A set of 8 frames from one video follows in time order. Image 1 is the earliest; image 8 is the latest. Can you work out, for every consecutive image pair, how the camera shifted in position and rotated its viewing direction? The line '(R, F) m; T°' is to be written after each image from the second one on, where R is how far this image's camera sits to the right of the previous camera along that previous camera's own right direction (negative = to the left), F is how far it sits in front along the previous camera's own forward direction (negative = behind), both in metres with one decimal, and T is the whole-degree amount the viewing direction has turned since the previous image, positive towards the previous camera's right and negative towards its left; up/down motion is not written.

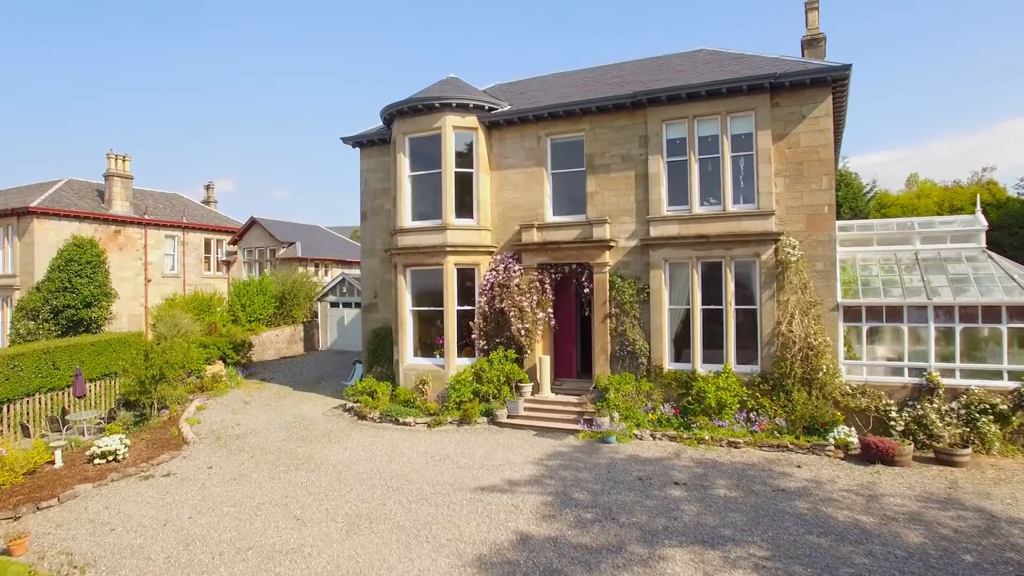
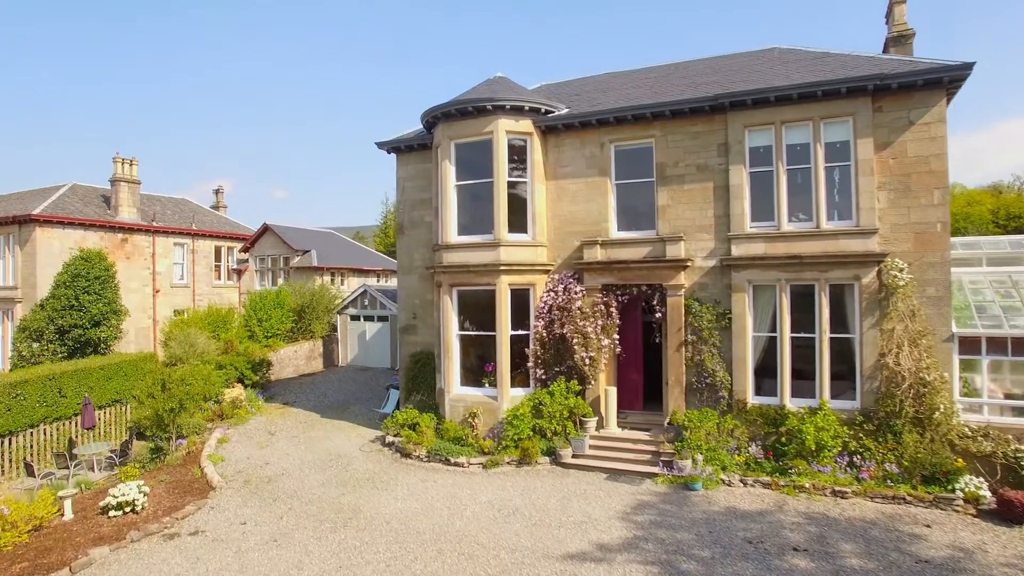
(-1.2, +1.4) m; 0°
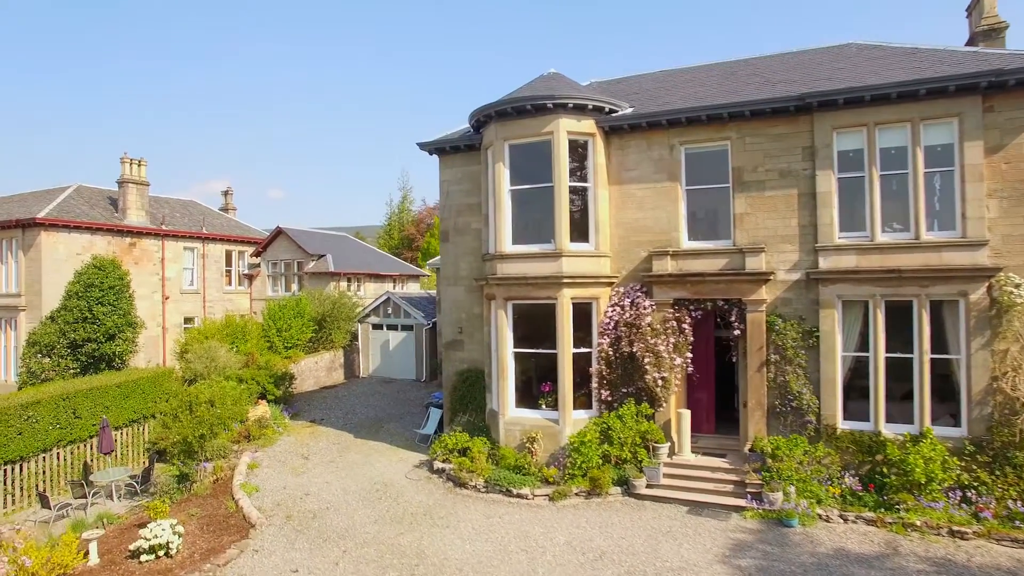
(-1.3, +1.1) m; +1°
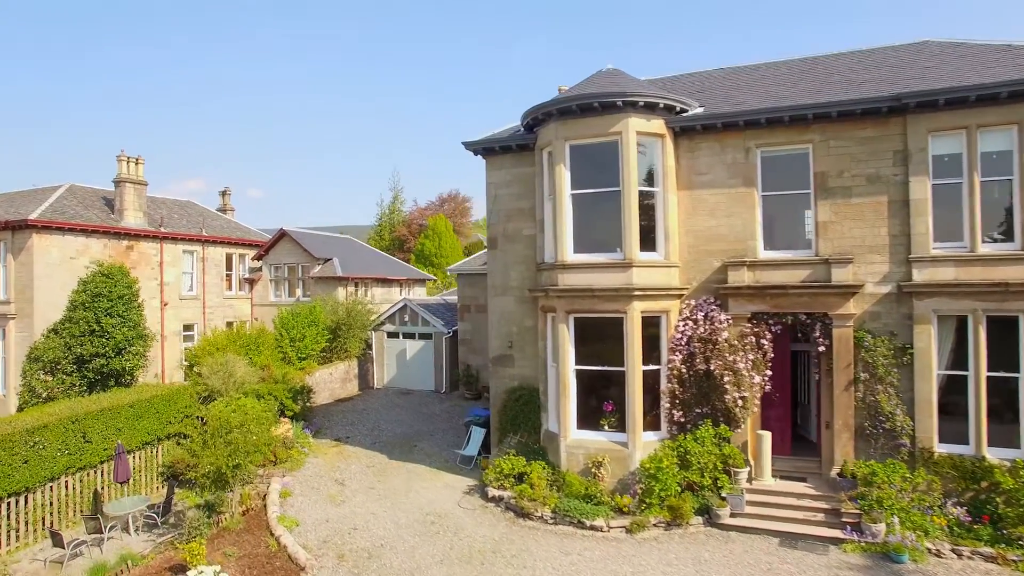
(-1.5, +1.0) m; +2°
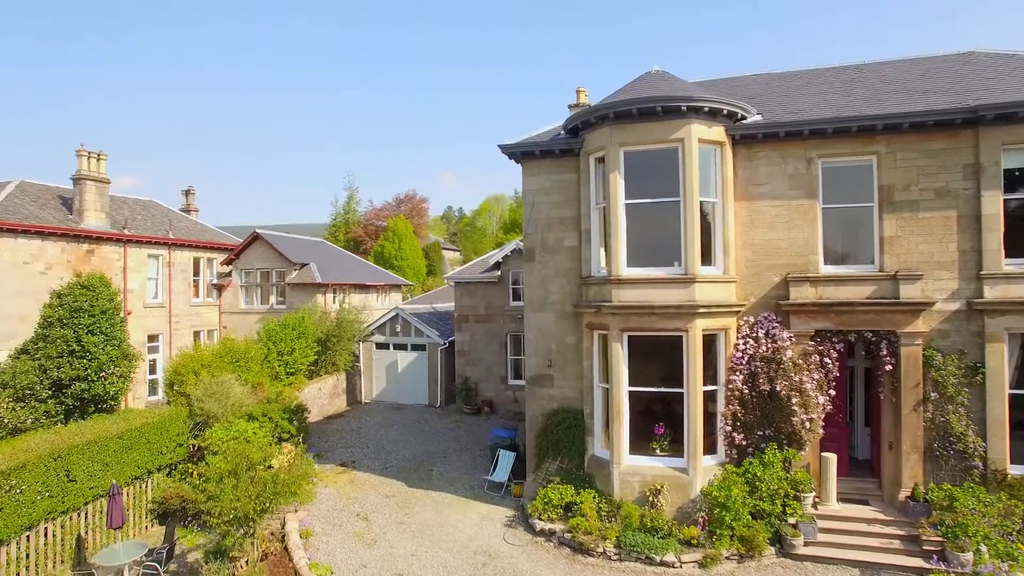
(-1.8, +1.0) m; +5°
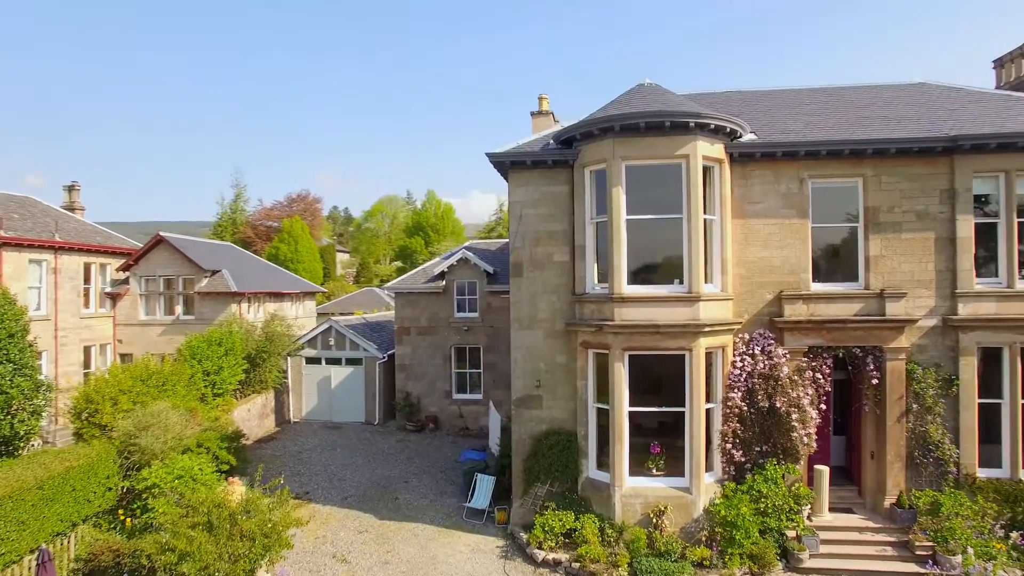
(-1.9, +0.8) m; +11°
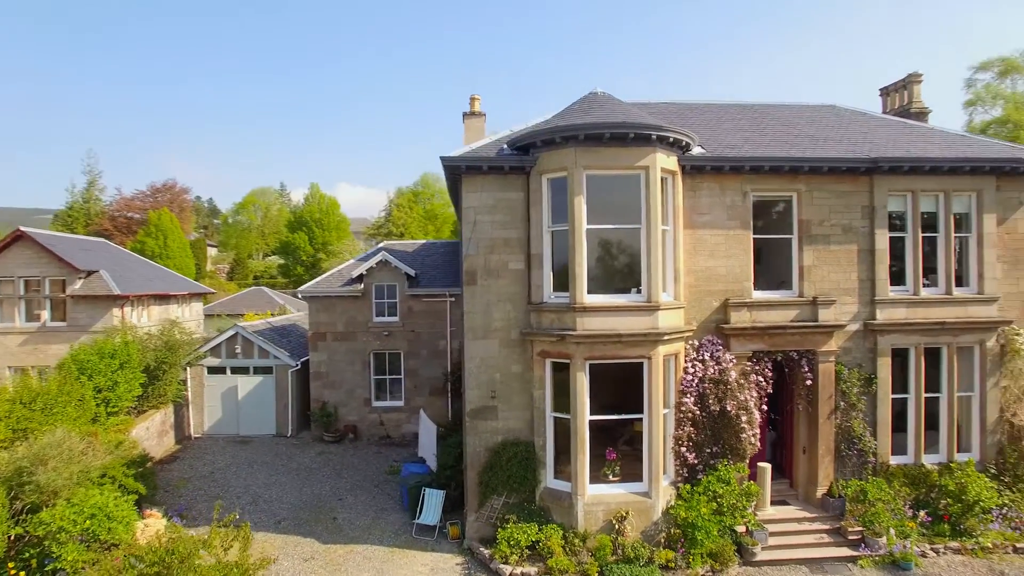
(-1.5, +0.4) m; +11°
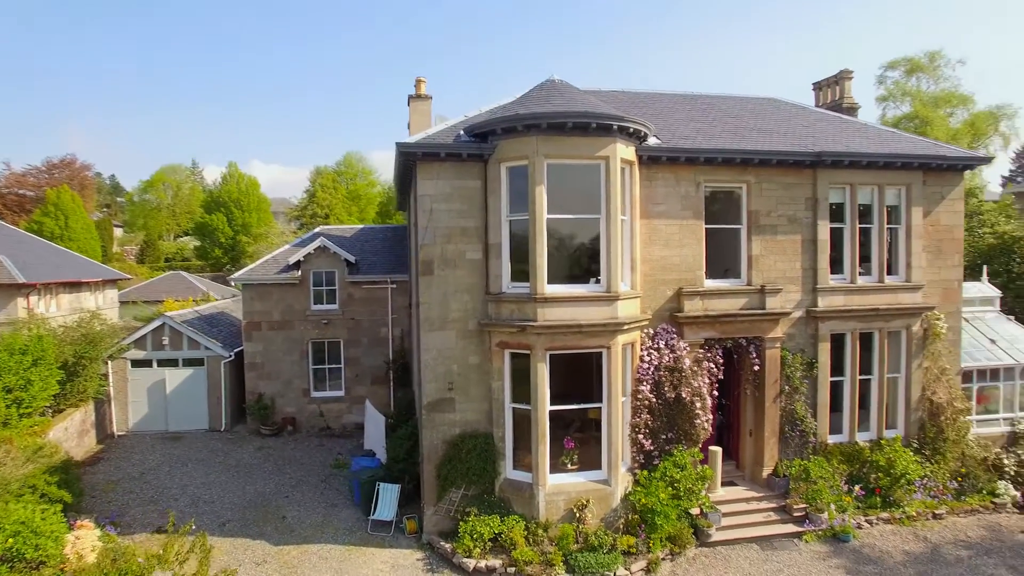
(-0.6, +0.2) m; +7°
